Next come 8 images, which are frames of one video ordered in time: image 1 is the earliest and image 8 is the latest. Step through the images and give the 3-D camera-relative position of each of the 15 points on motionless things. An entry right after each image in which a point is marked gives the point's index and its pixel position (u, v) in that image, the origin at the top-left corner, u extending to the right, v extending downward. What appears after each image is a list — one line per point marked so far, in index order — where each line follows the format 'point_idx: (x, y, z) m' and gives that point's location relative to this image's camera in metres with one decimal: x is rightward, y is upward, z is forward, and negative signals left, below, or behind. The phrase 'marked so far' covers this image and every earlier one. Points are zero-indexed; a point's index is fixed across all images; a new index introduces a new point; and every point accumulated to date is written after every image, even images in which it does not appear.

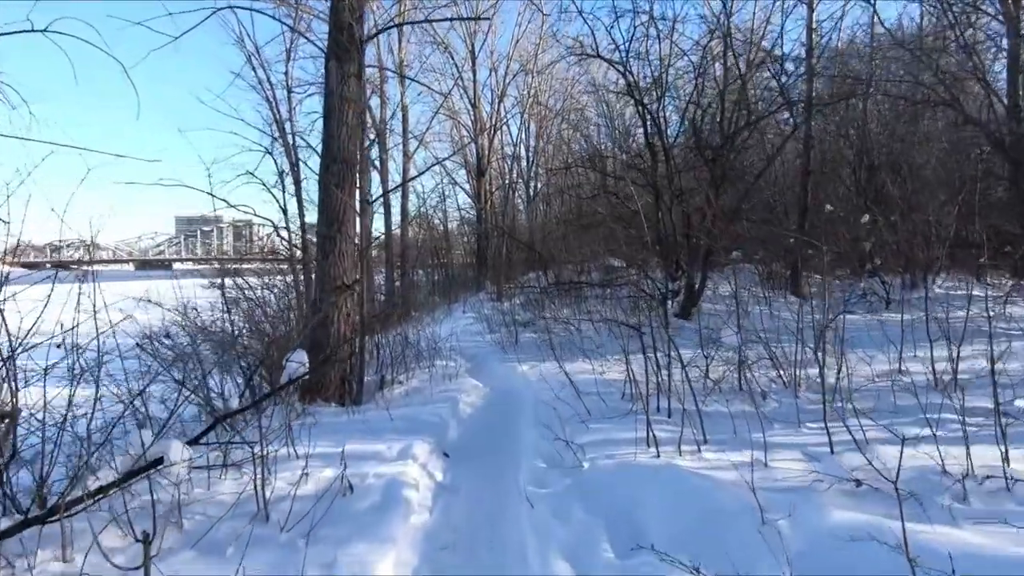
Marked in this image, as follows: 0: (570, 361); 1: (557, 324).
0: (+0.8, -1.0, +7.8) m
1: (+0.8, -0.7, +10.6) m
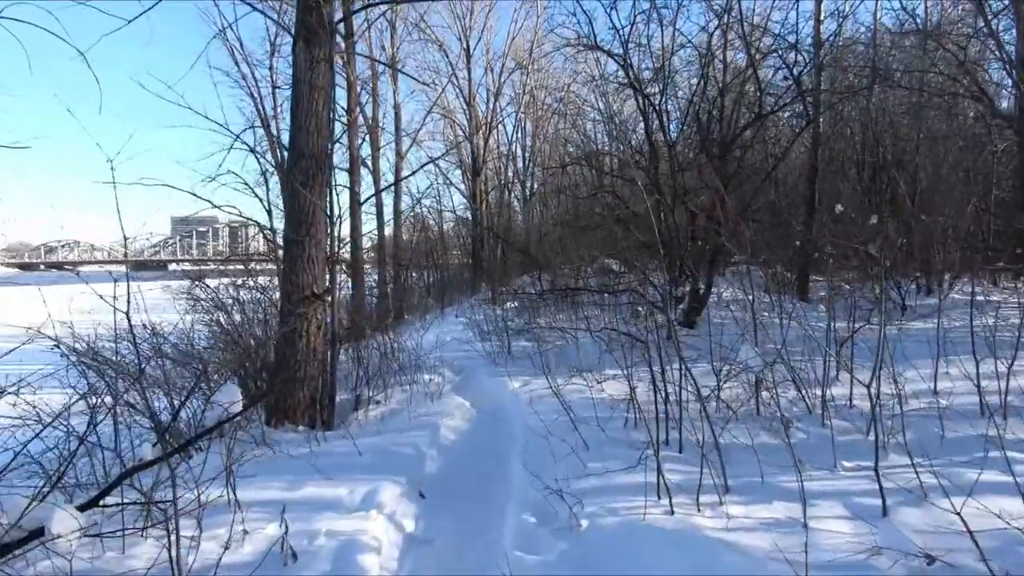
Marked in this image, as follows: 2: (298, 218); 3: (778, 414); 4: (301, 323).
0: (+0.7, -1.1, +7.1) m
1: (+0.7, -0.8, +9.9) m
2: (-2.4, +0.8, +6.3) m
3: (+2.4, -1.1, +5.1) m
4: (-2.3, -0.4, +6.3) m
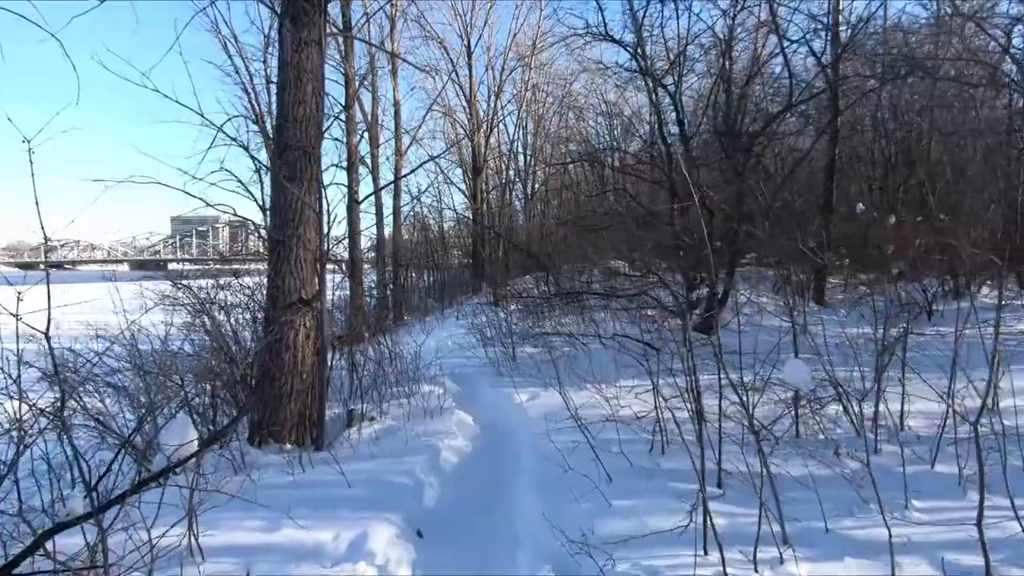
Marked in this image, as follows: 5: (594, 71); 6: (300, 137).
0: (+0.8, -1.2, +6.5) m
1: (+0.8, -0.8, +9.3) m
2: (-2.3, +0.7, +5.7) m
3: (+2.5, -1.2, +4.5) m
4: (-2.3, -0.5, +5.7) m
5: (+1.7, +4.5, +11.7) m
6: (-2.1, +1.5, +5.7) m
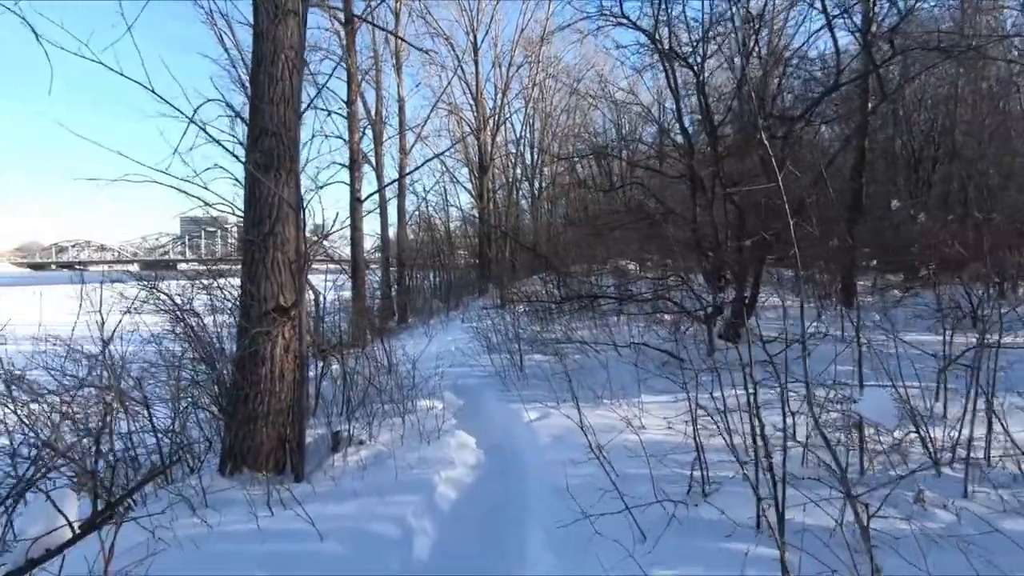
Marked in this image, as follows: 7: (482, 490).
0: (+0.9, -1.2, +5.7) m
1: (+0.9, -0.9, +8.5) m
2: (-2.2, +0.7, +5.0) m
3: (+2.5, -1.2, +3.7) m
4: (-2.2, -0.5, +5.0) m
5: (+1.8, +4.5, +10.9) m
6: (-2.1, +1.5, +4.9) m
7: (-0.2, -1.6, +4.5) m
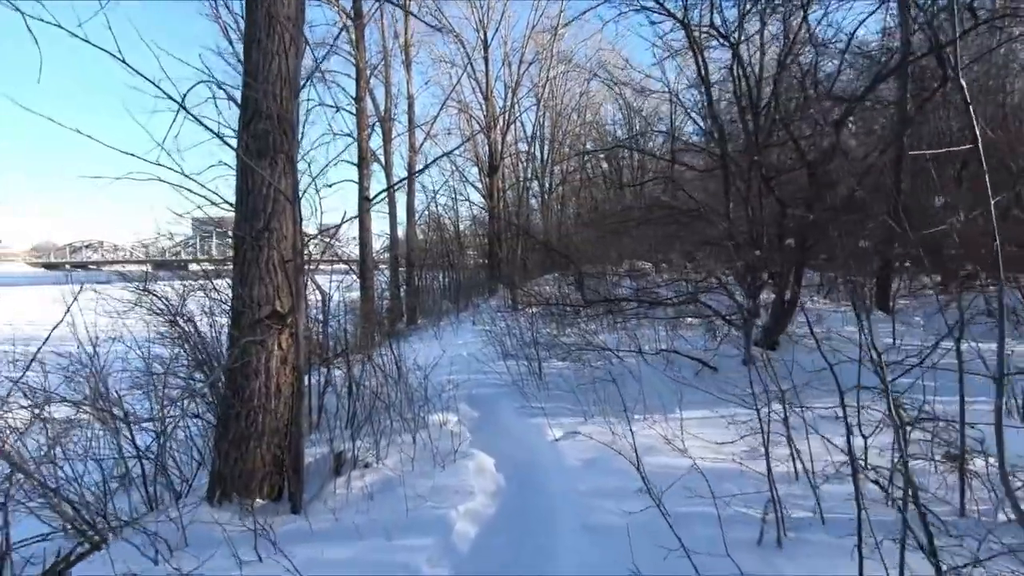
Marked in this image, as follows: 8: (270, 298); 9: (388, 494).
0: (+1.1, -1.3, +5.1) m
1: (+1.2, -0.9, +7.9) m
2: (-2.0, +0.6, +4.4) m
3: (+2.7, -1.3, +3.1) m
4: (-2.0, -0.5, +4.4) m
5: (+2.1, +4.4, +10.3) m
6: (-1.9, +1.4, +4.4) m
7: (0.0, -1.6, +3.9) m
8: (-1.9, -0.1, +4.4) m
9: (-0.9, -1.5, +4.2) m
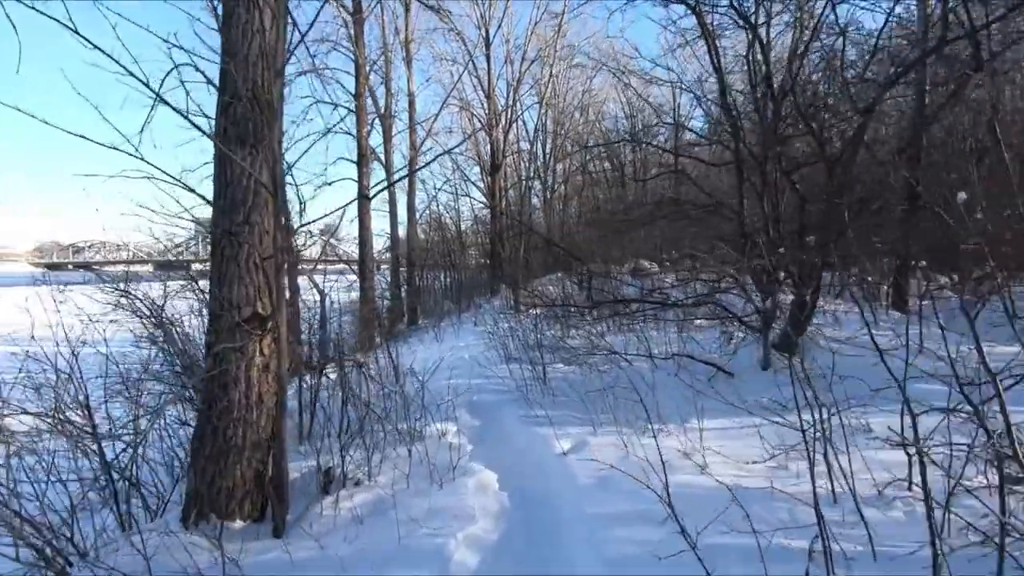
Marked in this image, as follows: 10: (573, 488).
0: (+1.1, -1.3, +4.7) m
1: (+1.2, -0.9, +7.5) m
2: (-2.0, +0.6, +4.0) m
3: (+2.7, -1.3, +2.6) m
4: (-1.9, -0.5, +4.0) m
5: (+2.2, +4.4, +9.9) m
6: (-1.8, +1.4, +4.0) m
7: (0.0, -1.6, +3.5) m
8: (-1.9, -0.1, +4.0) m
9: (-0.9, -1.5, +3.8) m
10: (+0.5, -1.5, +4.2) m
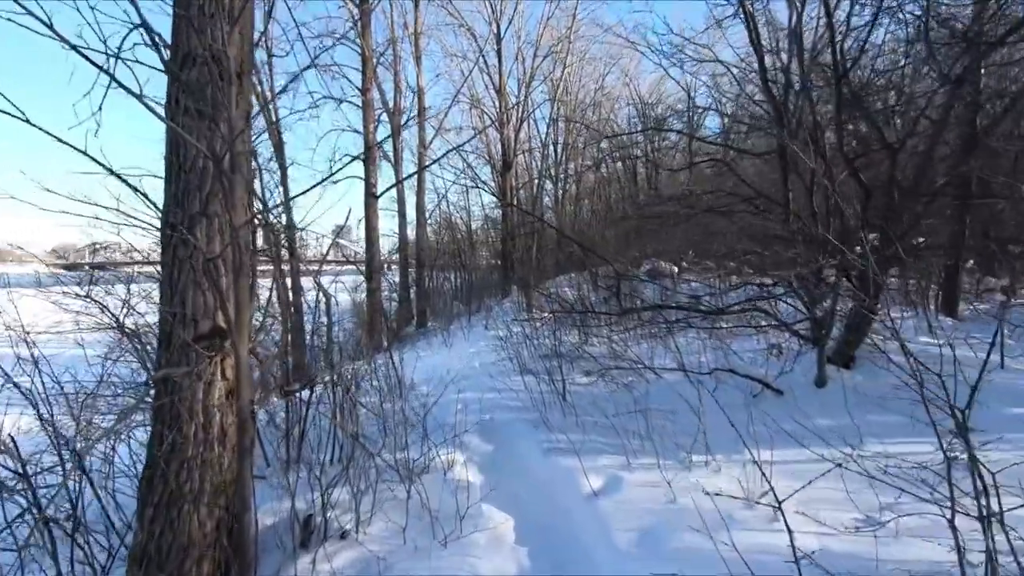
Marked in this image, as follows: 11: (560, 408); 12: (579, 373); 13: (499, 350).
0: (+1.2, -1.3, +3.8) m
1: (+1.4, -1.0, +6.6) m
2: (-1.9, +0.6, +3.2) m
3: (+2.8, -1.3, +1.8) m
4: (-1.8, -0.6, +3.2) m
5: (+2.4, +4.4, +9.0) m
6: (-1.7, +1.4, +3.2) m
7: (+0.1, -1.7, +2.6) m
8: (-1.7, -0.1, +3.2) m
9: (-0.8, -1.6, +3.0) m
10: (+0.6, -1.5, +3.3) m
11: (+0.5, -1.3, +6.1) m
12: (+0.9, -1.1, +7.2) m
13: (-0.2, -1.1, +9.6) m
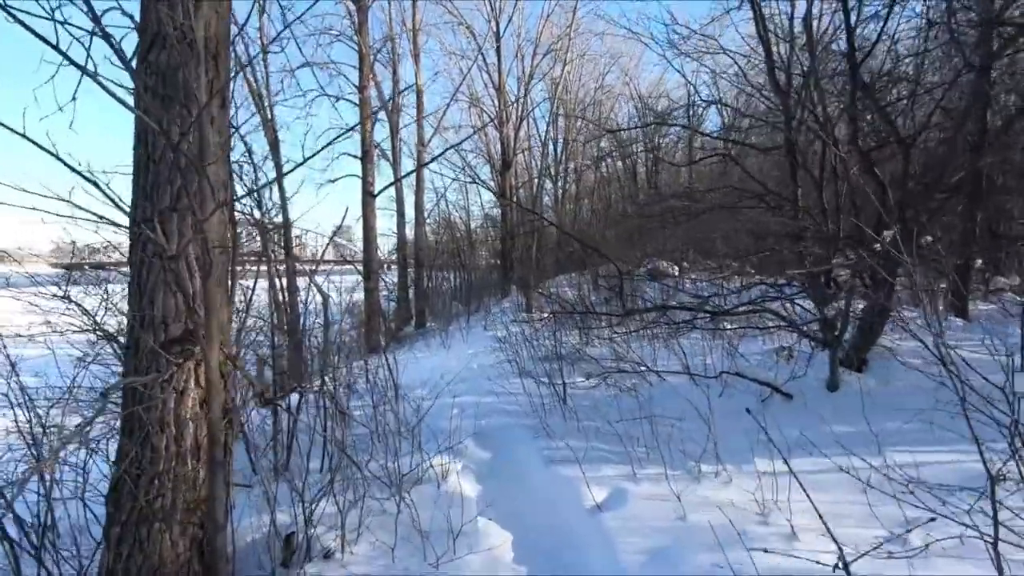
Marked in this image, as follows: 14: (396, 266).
0: (+1.2, -1.3, +3.6) m
1: (+1.4, -1.0, +6.4) m
2: (-1.9, +0.6, +3.0) m
3: (+2.8, -1.3, +1.5) m
4: (-1.8, -0.6, +2.9) m
5: (+2.4, +4.4, +8.8) m
6: (-1.7, +1.4, +2.9) m
7: (+0.1, -1.7, +2.4) m
8: (-1.7, -0.1, +2.9) m
9: (-0.8, -1.6, +2.7) m
10: (+0.6, -1.5, +3.1) m
11: (+0.5, -1.3, +5.8) m
12: (+0.9, -1.1, +6.9) m
13: (-0.2, -1.1, +9.4) m
14: (-3.1, +0.6, +15.1) m
